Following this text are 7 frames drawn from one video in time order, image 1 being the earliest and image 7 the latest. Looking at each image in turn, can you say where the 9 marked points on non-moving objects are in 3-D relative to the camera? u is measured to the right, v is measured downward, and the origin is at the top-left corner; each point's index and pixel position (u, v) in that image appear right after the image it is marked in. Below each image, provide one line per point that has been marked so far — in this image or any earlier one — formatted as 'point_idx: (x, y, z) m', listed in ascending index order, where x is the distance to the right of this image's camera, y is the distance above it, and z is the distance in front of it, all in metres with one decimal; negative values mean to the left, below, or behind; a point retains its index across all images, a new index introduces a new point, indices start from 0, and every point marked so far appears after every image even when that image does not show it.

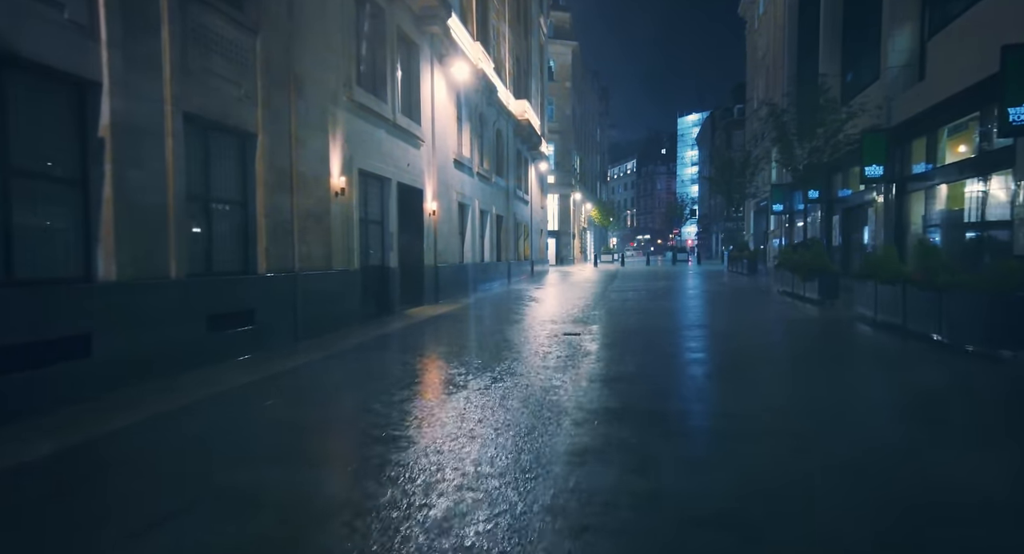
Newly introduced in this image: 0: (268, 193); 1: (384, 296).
0: (-3.7, +1.3, +9.8) m
1: (-2.9, -0.4, +14.8) m
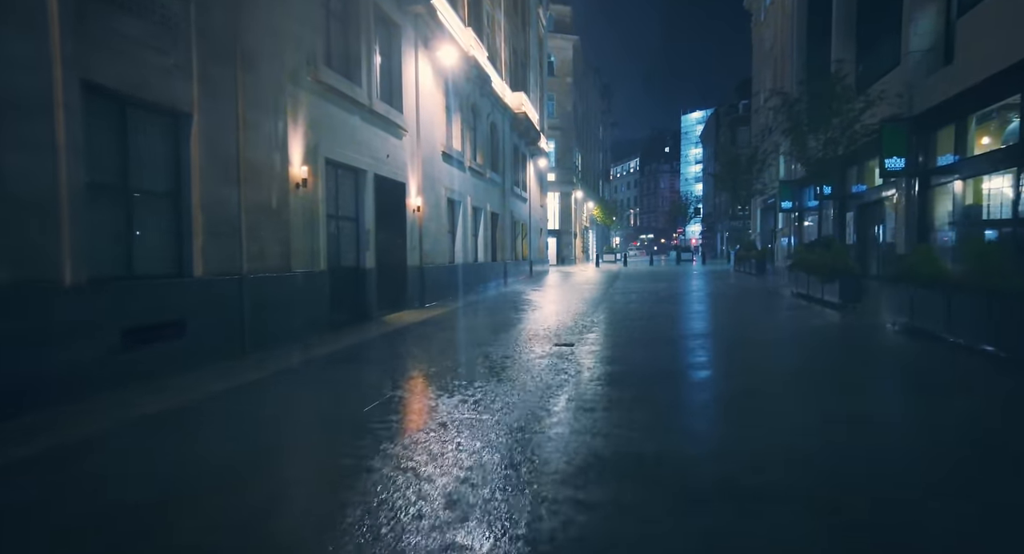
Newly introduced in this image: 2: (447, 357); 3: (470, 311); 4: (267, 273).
0: (-3.9, +1.2, +8.4) m
1: (-3.1, -0.5, +13.4) m
2: (-1.2, -1.3, +11.9) m
3: (-1.0, -0.9, +17.9) m
4: (-3.6, 0.0, +9.7) m
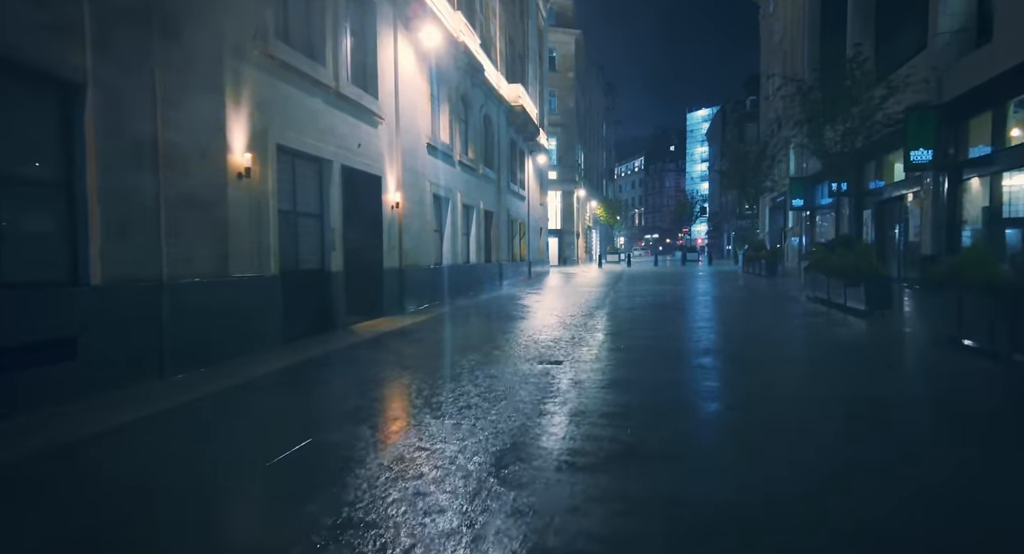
0: (-4.2, +1.2, +6.9) m
1: (-3.4, -0.6, +11.8) m
2: (-1.5, -1.4, +10.3) m
3: (-1.3, -1.0, +16.3) m
4: (-3.9, 0.0, +8.1) m
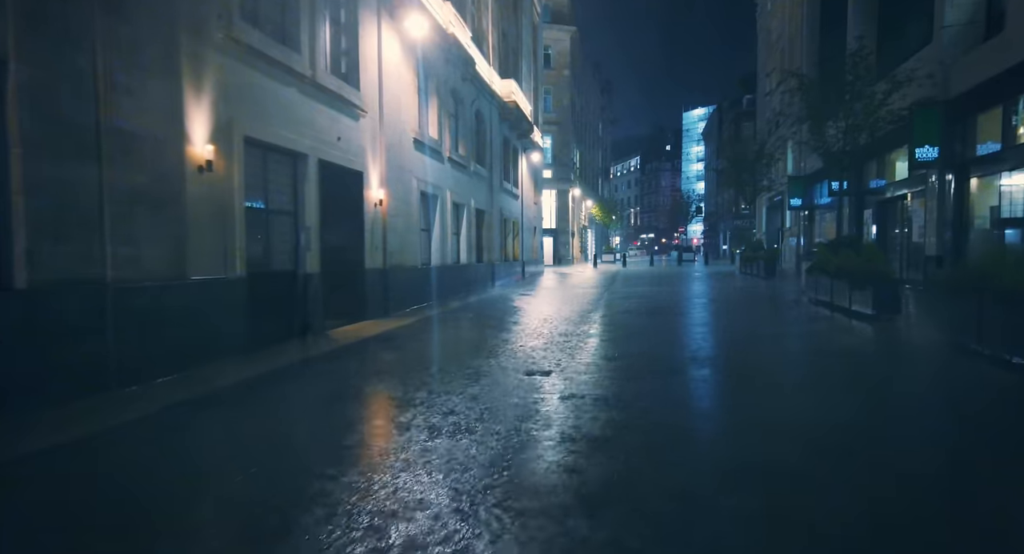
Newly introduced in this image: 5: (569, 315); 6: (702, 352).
0: (-4.4, +1.1, +6.1) m
1: (-3.6, -0.6, +11.1) m
2: (-1.7, -1.4, +9.6) m
3: (-1.5, -1.0, +15.6) m
4: (-4.1, -0.1, +7.4) m
5: (+1.6, -1.0, +18.3) m
6: (+3.6, -1.4, +12.3) m
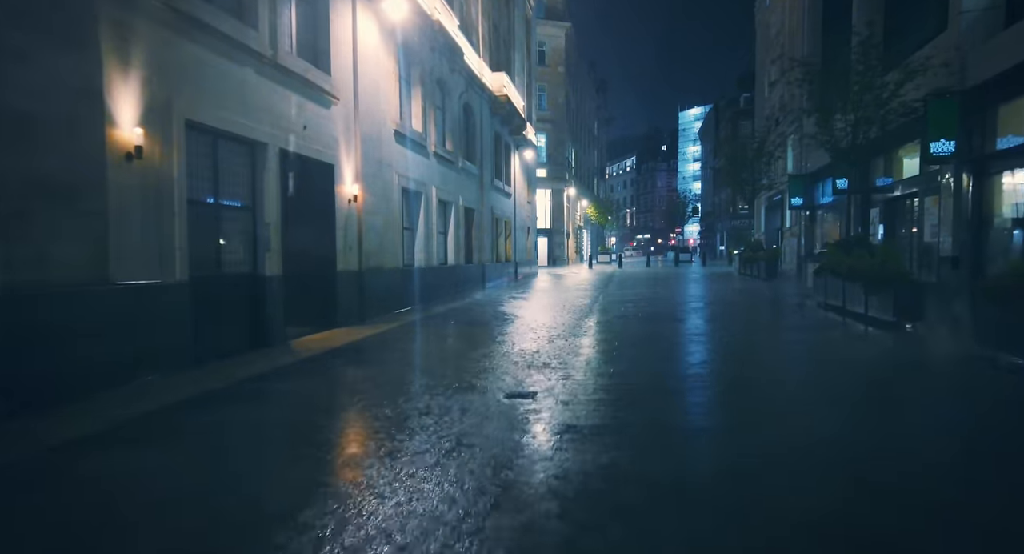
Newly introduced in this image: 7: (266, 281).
0: (-4.6, +1.1, +5.0) m
1: (-3.9, -0.7, +9.9) m
2: (-1.9, -1.5, +8.5) m
3: (-1.8, -1.1, +14.5) m
4: (-4.3, -0.1, +6.2) m
5: (+1.3, -1.1, +17.2) m
6: (+3.3, -1.5, +11.1) m
7: (-3.7, -0.1, +10.0) m
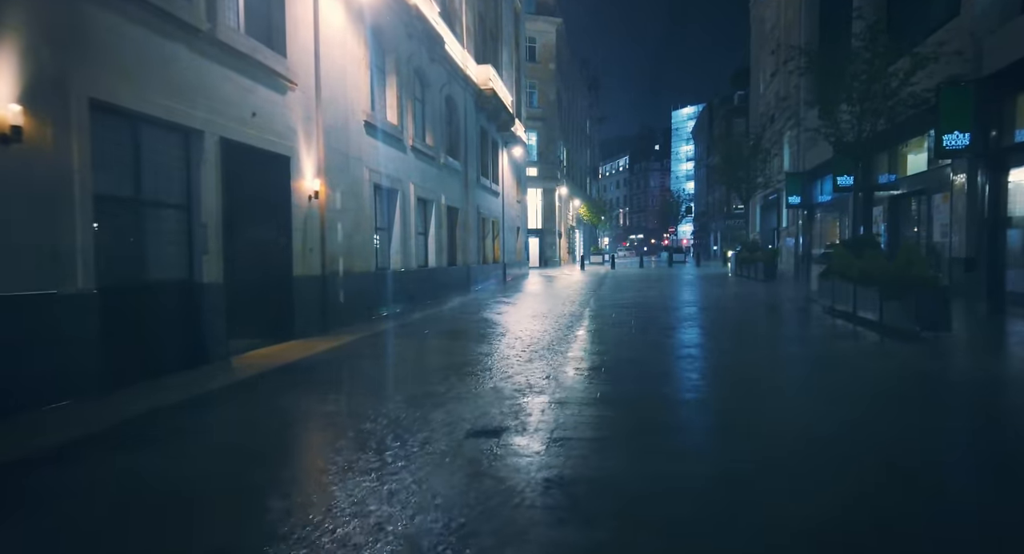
0: (-4.9, +1.0, +3.7) m
1: (-4.2, -0.7, +8.6) m
2: (-2.2, -1.6, +7.2) m
3: (-2.2, -1.2, +13.2) m
4: (-4.7, -0.2, +4.9) m
5: (+0.9, -1.2, +16.0) m
6: (+3.0, -1.5, +9.9) m
7: (-4.1, -0.1, +8.7) m
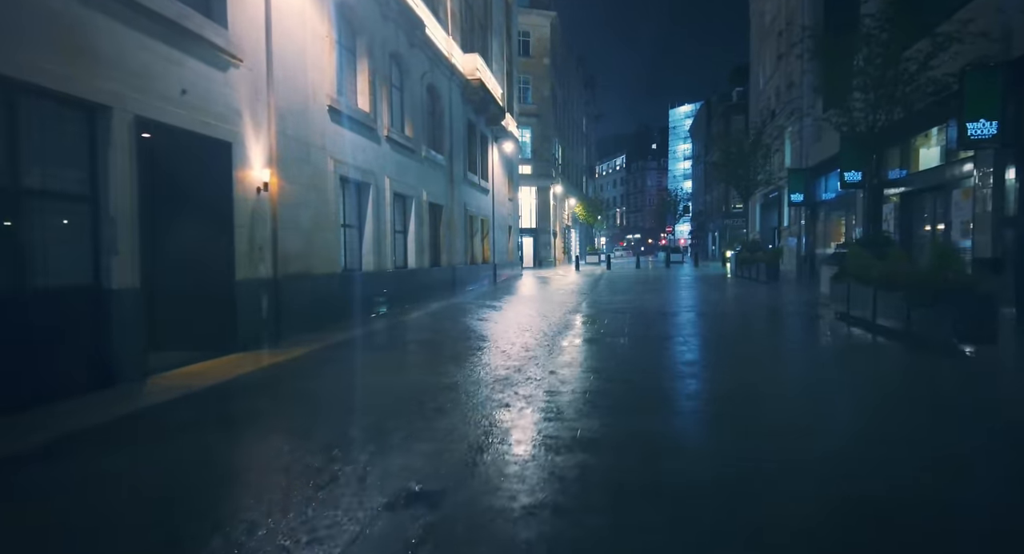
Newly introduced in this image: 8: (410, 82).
0: (-5.3, +0.9, +2.2) m
1: (-4.6, -0.8, +7.2) m
2: (-2.6, -1.6, +5.8) m
3: (-2.5, -1.2, +11.8) m
4: (-5.0, -0.3, +3.5) m
5: (+0.5, -1.2, +14.6) m
6: (+2.6, -1.6, +8.6) m
7: (-4.4, -0.2, +7.3) m
8: (-2.8, +5.4, +17.8) m
